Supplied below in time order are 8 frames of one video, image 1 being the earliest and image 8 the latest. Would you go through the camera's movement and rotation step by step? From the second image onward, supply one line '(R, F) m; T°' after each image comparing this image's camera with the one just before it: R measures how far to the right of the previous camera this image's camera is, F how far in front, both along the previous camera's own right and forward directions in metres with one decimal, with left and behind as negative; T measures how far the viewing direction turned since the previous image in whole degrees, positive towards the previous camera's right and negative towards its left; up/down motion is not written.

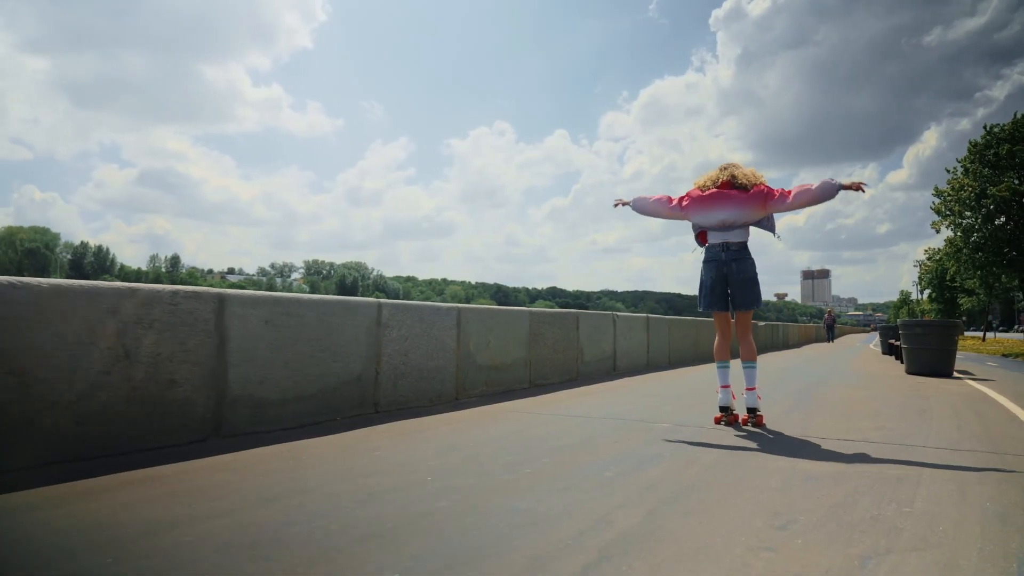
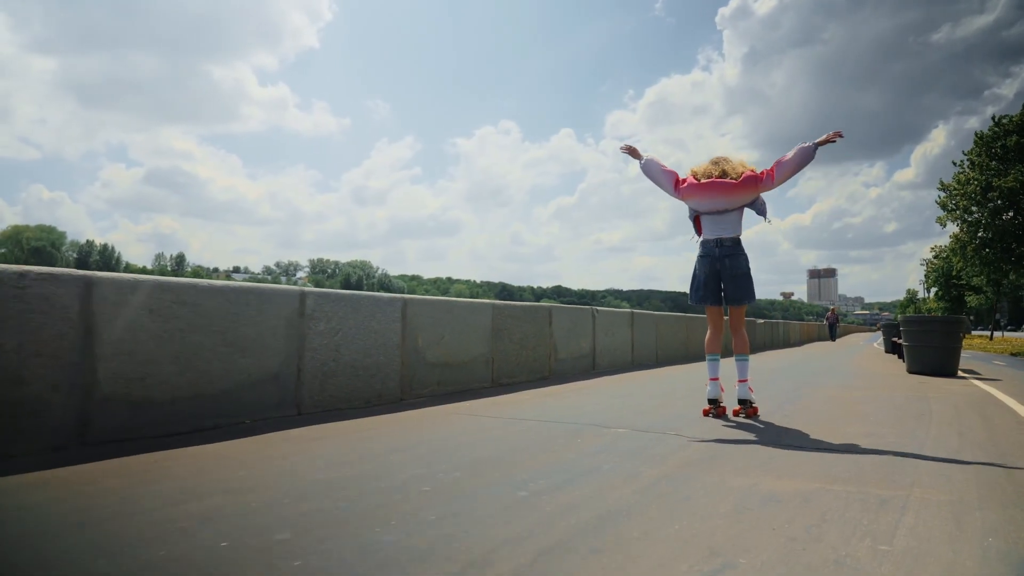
(+0.5, +0.6) m; 0°
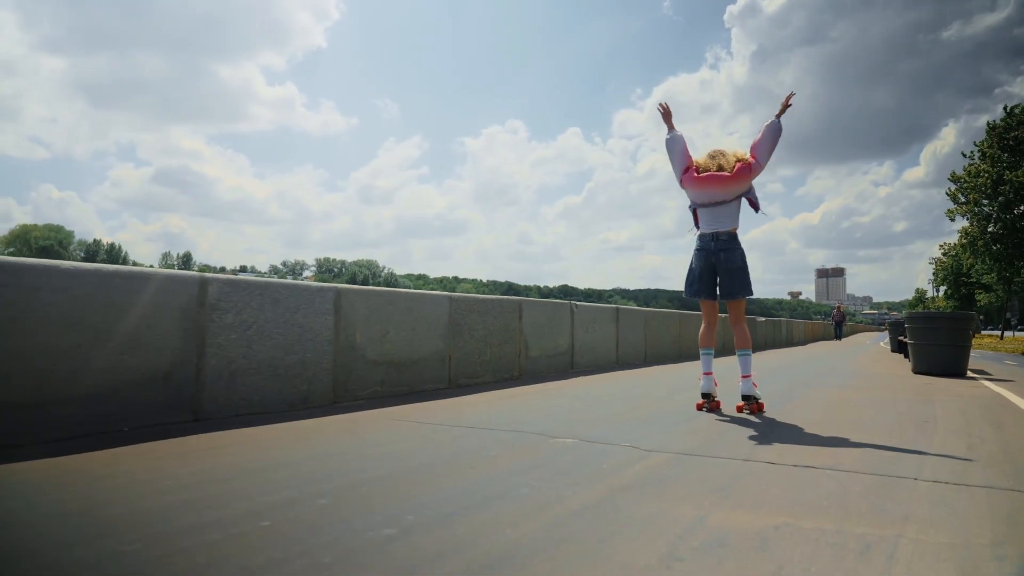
(+0.5, +0.6) m; -1°
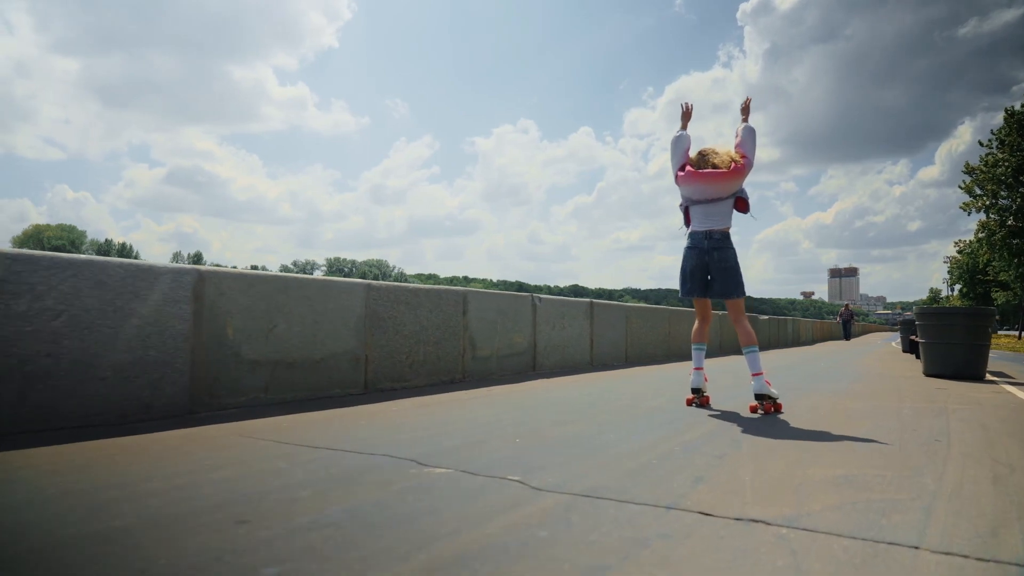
(+0.7, +1.0) m; -1°
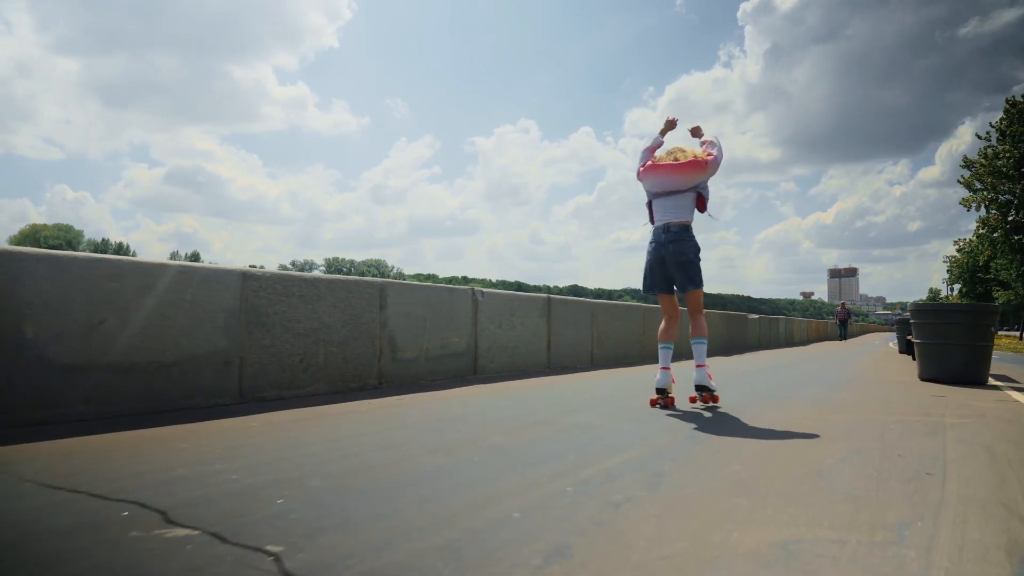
(+0.6, +0.9) m; 0°
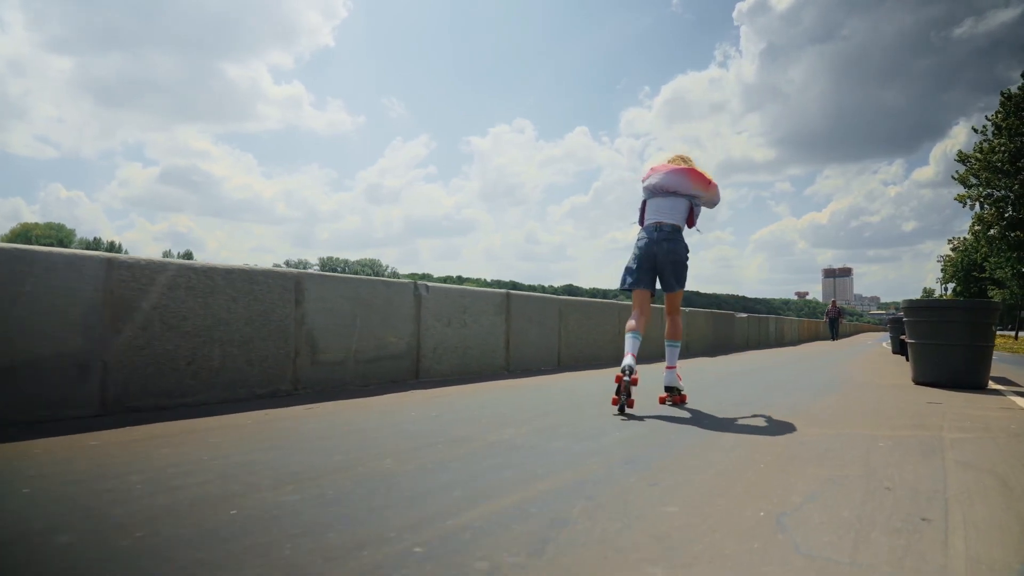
(+0.4, +0.7) m; 0°
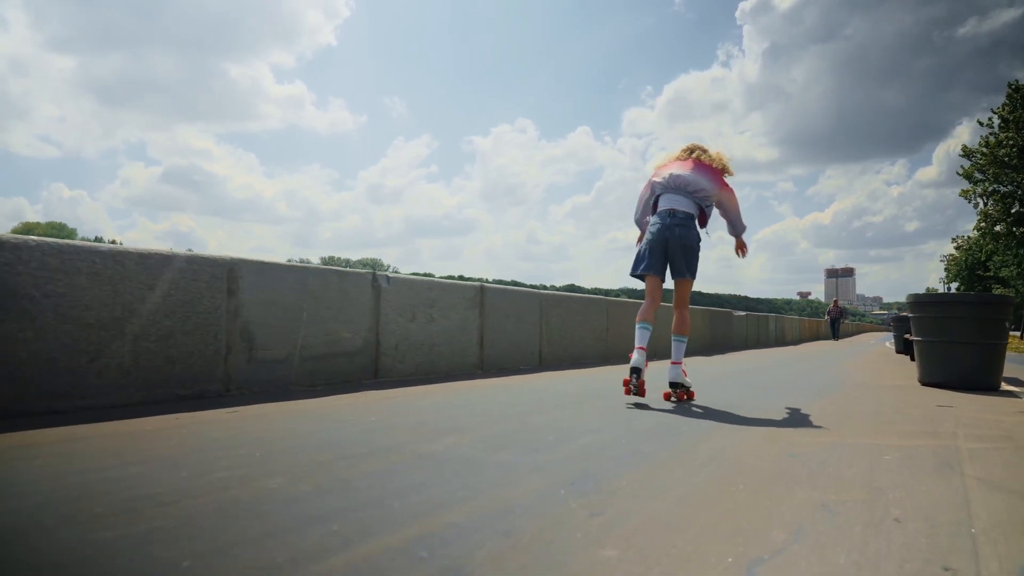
(+0.3, +0.5) m; 0°
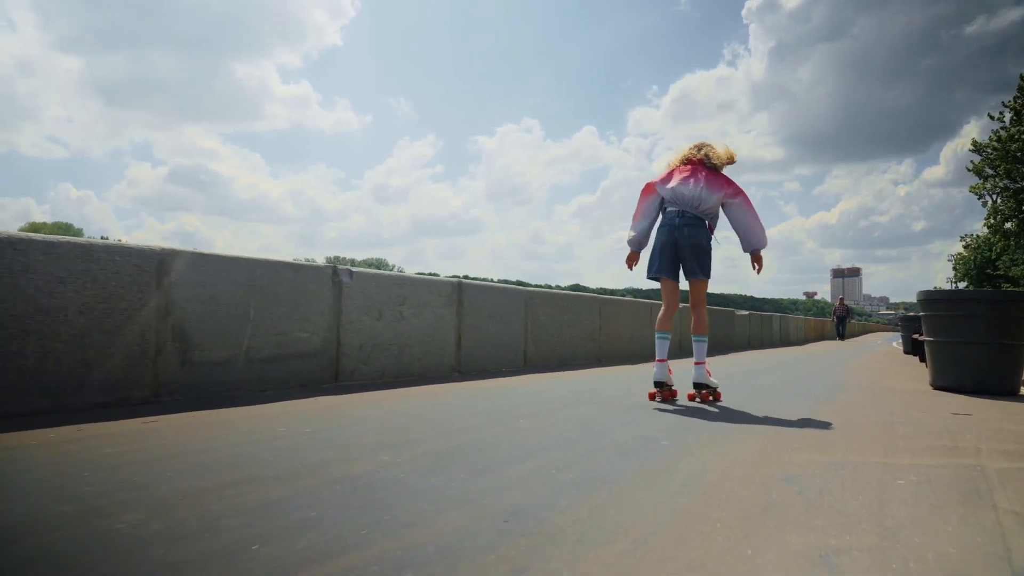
(+0.2, +0.5) m; 0°
